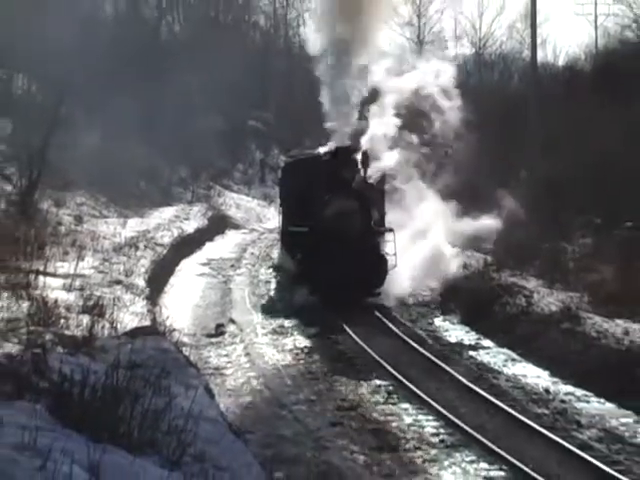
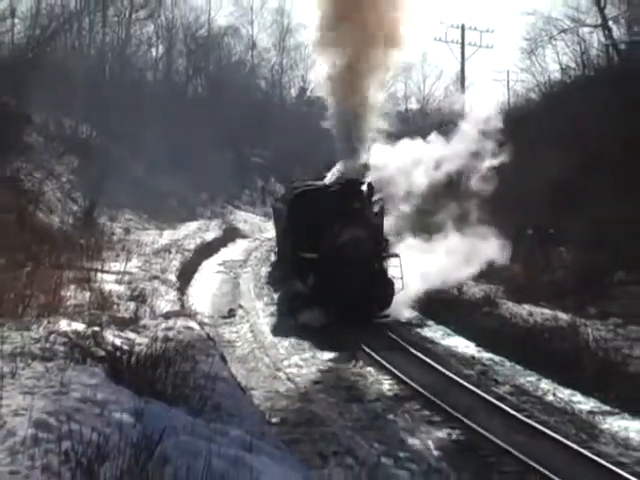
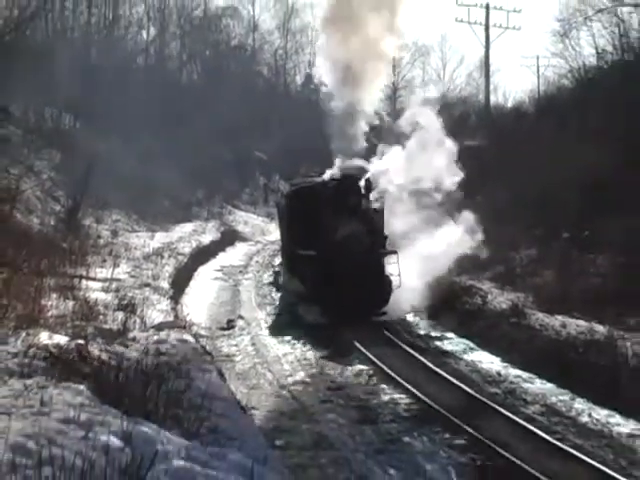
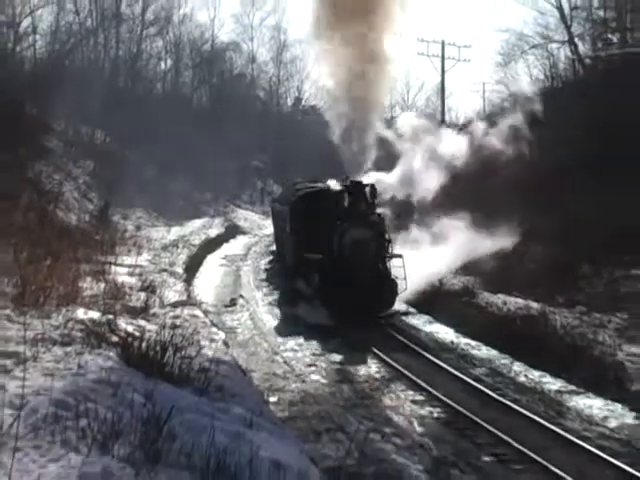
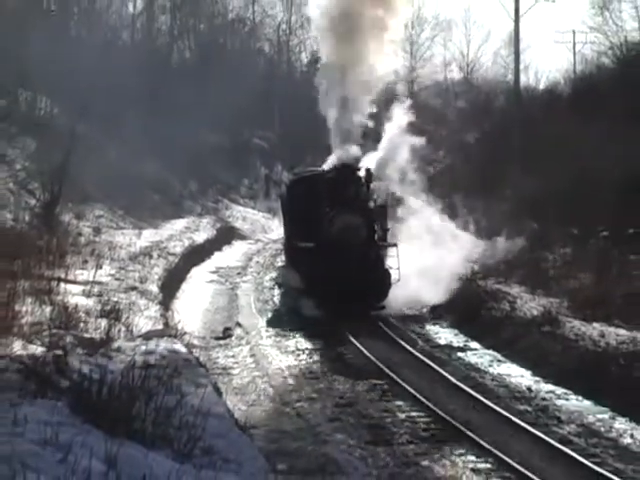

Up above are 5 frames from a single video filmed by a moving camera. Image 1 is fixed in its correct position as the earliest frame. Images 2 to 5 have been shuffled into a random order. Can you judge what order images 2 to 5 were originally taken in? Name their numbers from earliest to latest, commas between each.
5, 3, 2, 4
